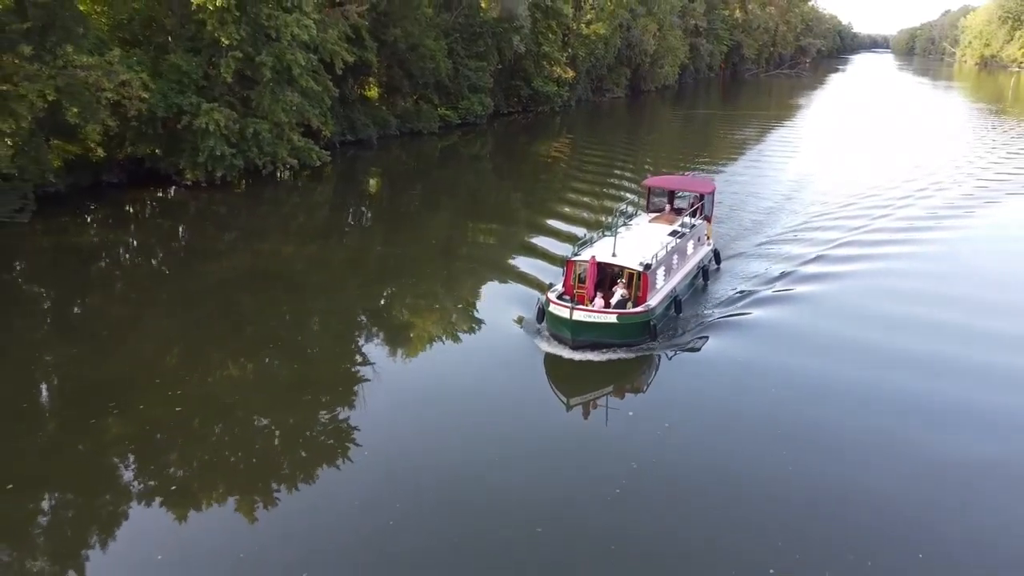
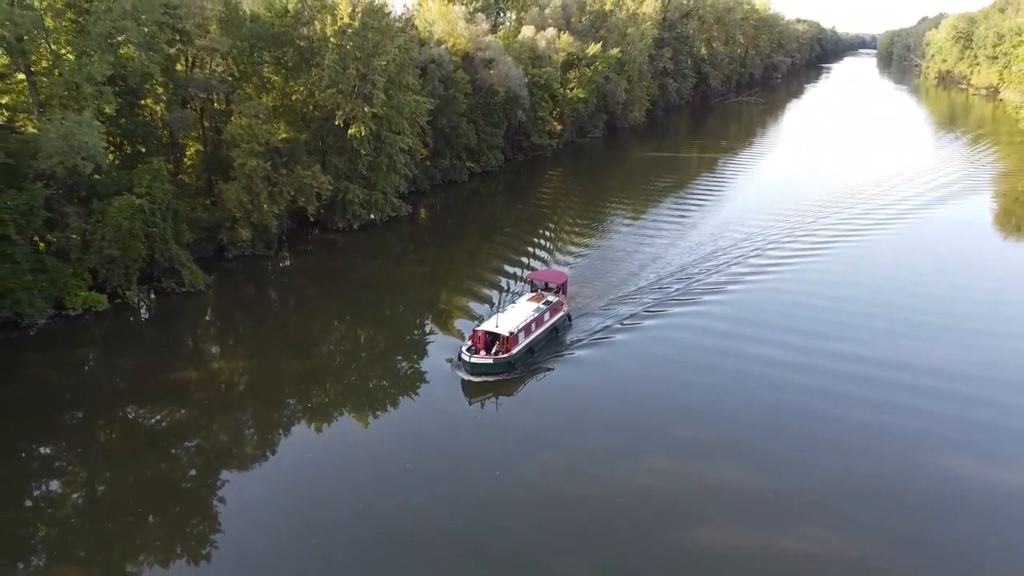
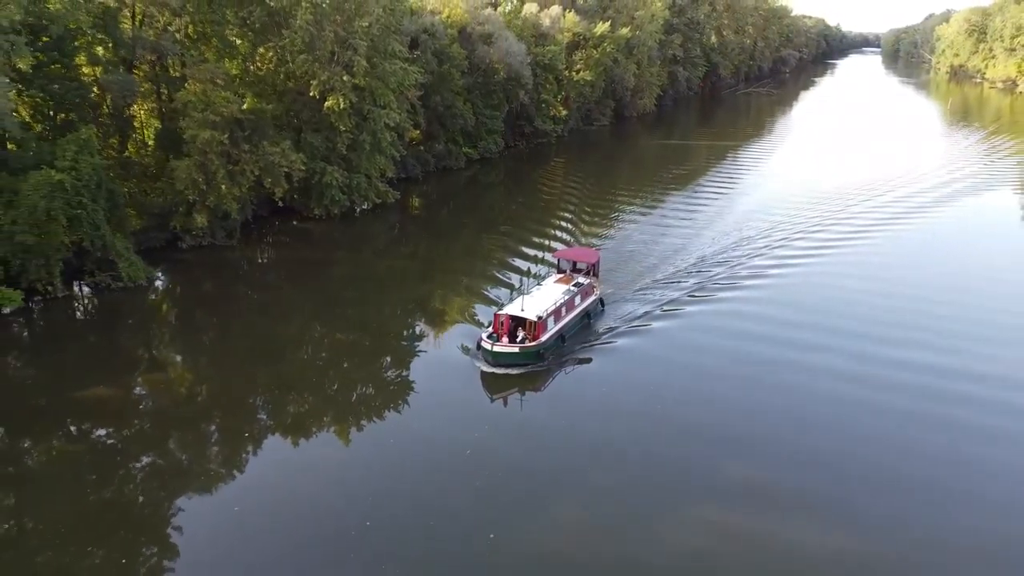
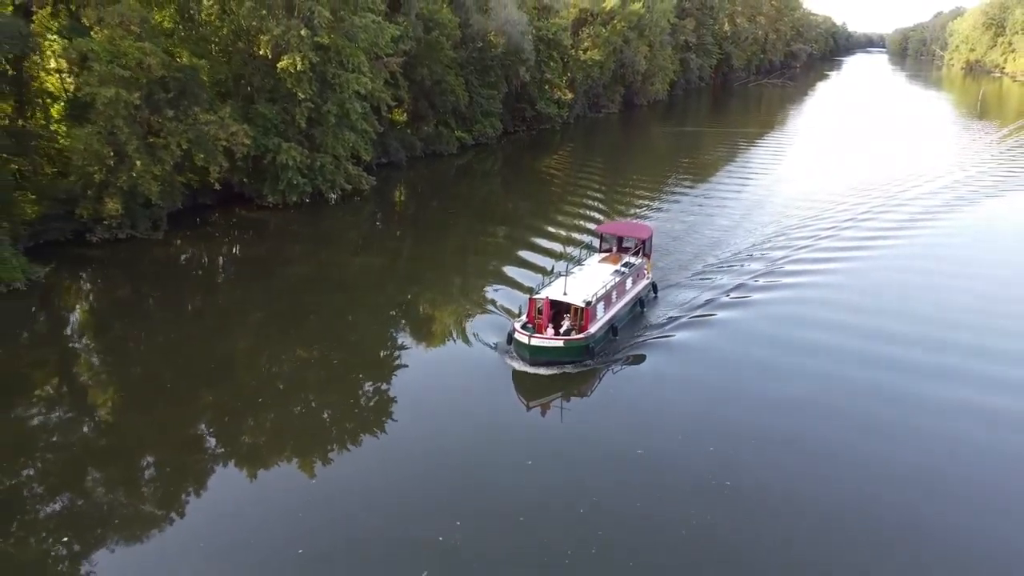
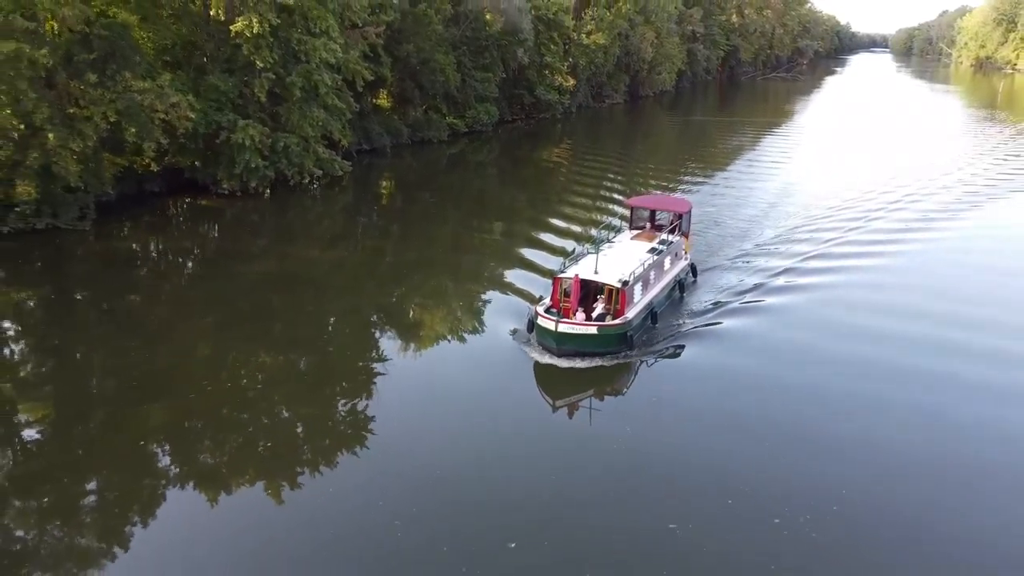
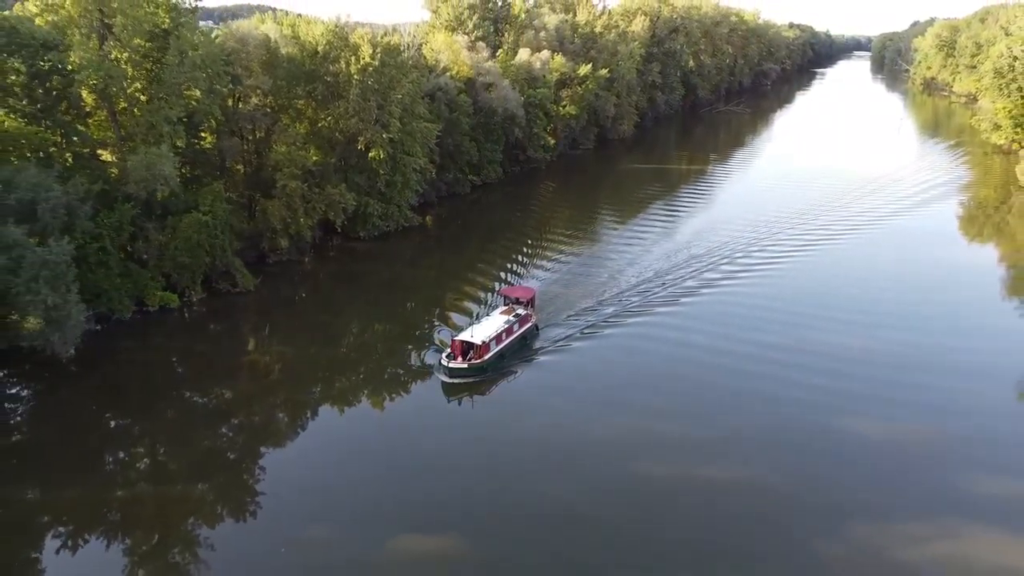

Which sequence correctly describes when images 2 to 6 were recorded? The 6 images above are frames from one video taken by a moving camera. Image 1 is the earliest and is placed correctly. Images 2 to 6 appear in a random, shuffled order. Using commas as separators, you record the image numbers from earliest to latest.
5, 4, 3, 2, 6
